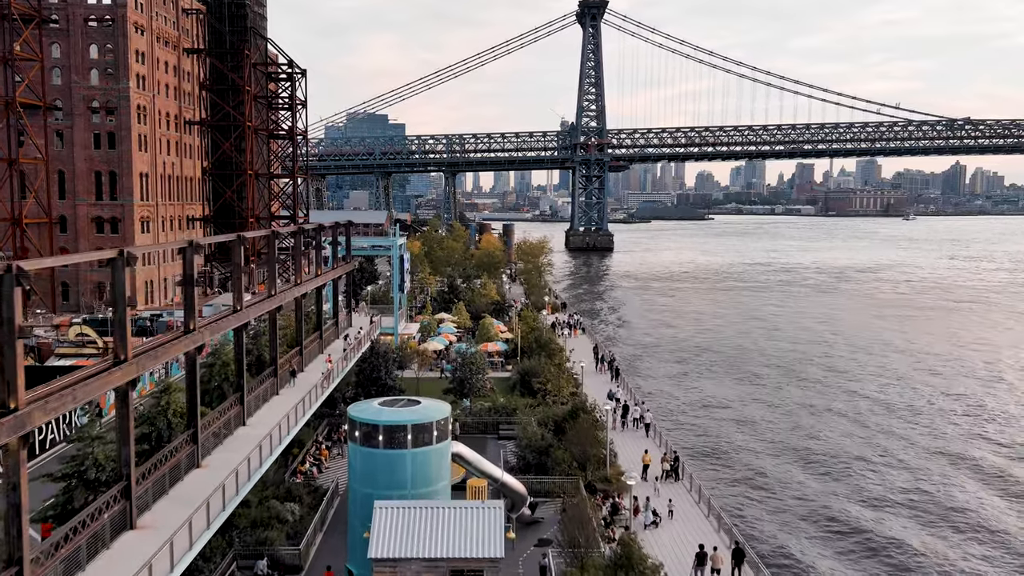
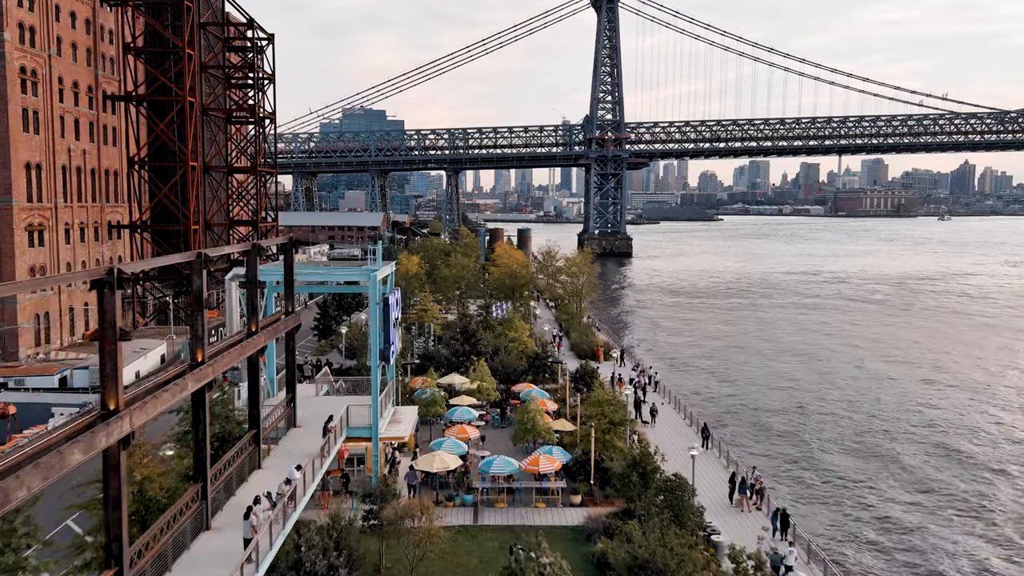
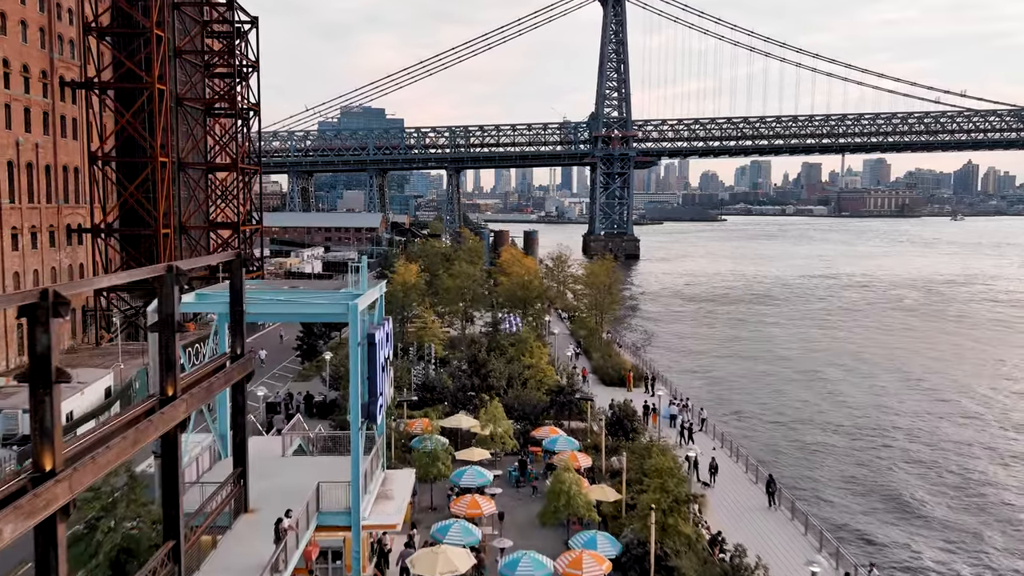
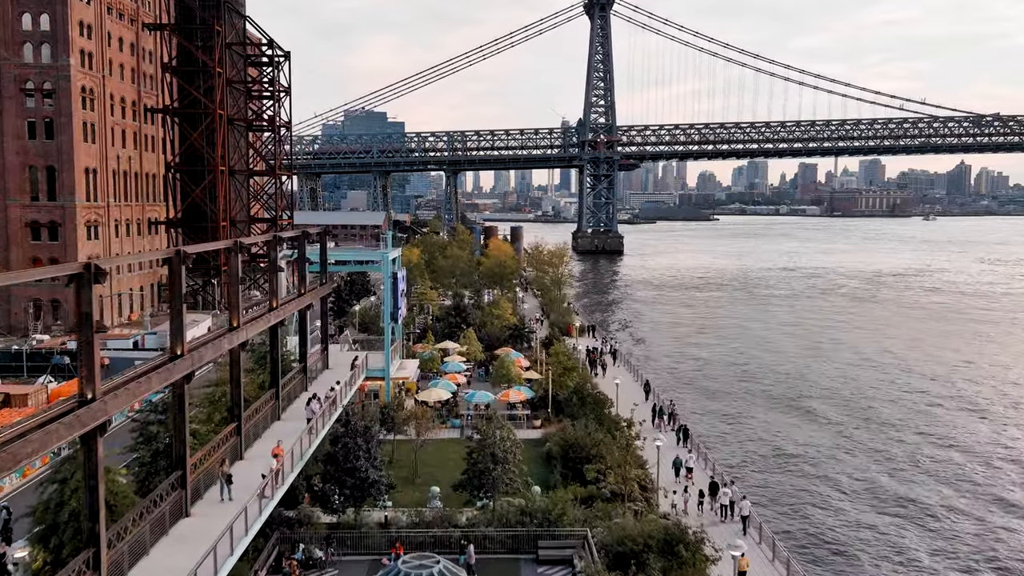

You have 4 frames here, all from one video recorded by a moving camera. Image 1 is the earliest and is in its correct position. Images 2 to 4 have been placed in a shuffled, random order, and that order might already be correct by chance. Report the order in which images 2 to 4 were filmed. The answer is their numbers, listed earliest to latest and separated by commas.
4, 2, 3
